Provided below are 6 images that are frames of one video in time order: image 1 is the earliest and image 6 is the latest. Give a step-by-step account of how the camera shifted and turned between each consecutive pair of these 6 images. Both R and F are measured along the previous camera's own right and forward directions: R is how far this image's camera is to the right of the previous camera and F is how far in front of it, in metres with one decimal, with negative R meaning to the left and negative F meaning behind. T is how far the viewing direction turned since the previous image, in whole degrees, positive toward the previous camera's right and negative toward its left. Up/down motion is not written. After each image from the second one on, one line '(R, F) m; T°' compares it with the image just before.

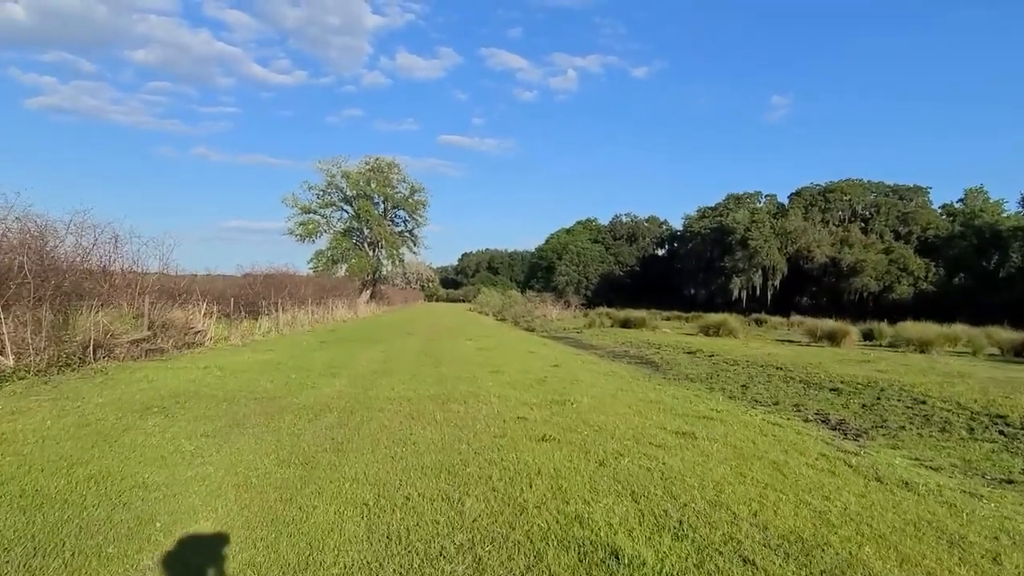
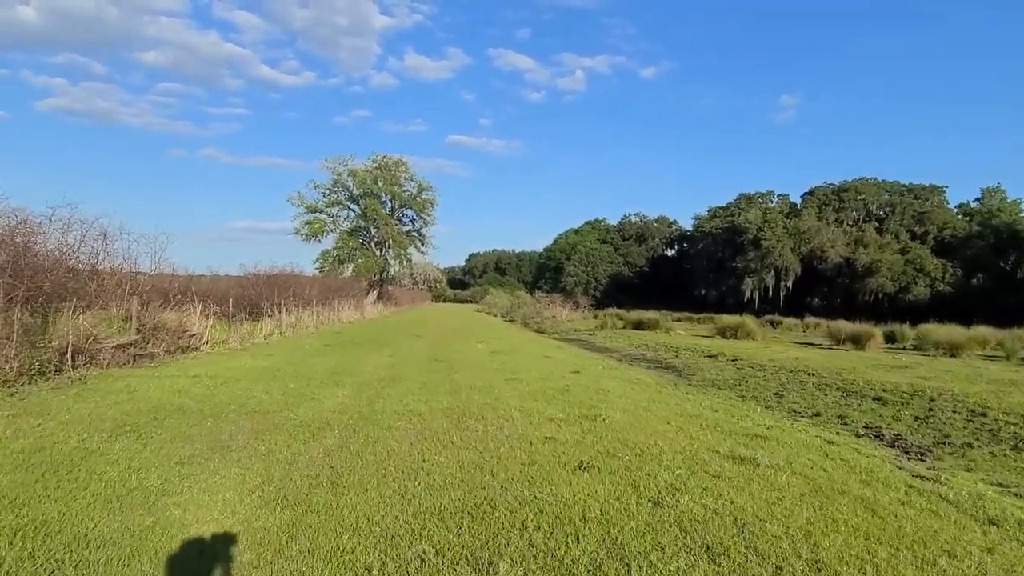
(-0.2, +1.2) m; -1°
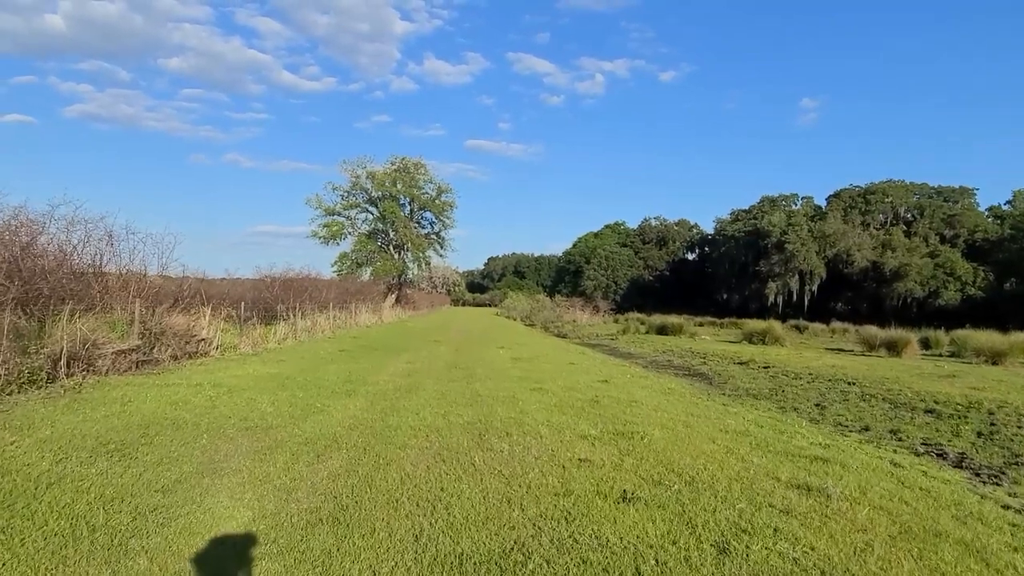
(-0.1, +0.9) m; -1°
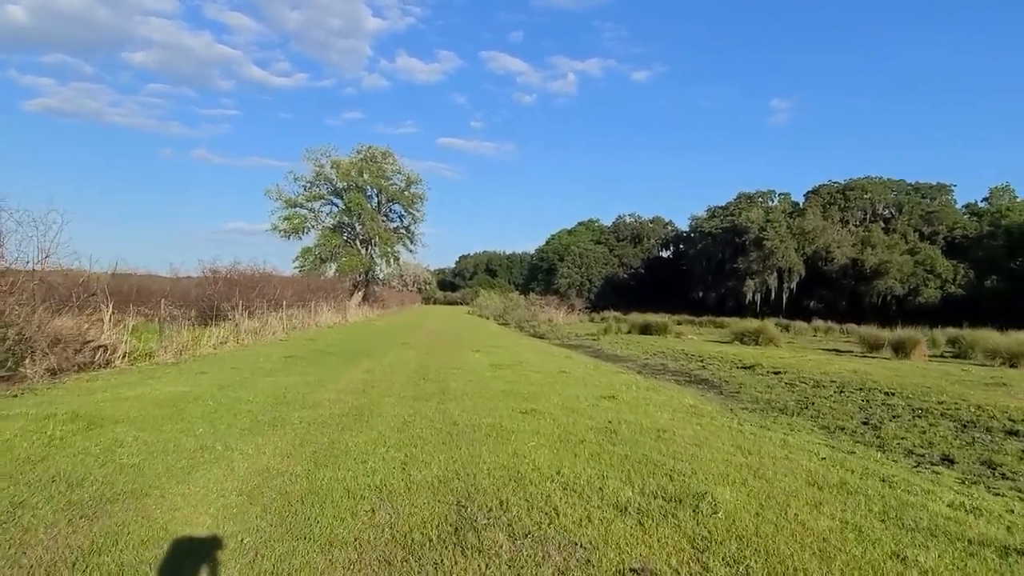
(-0.2, +3.1) m; +2°
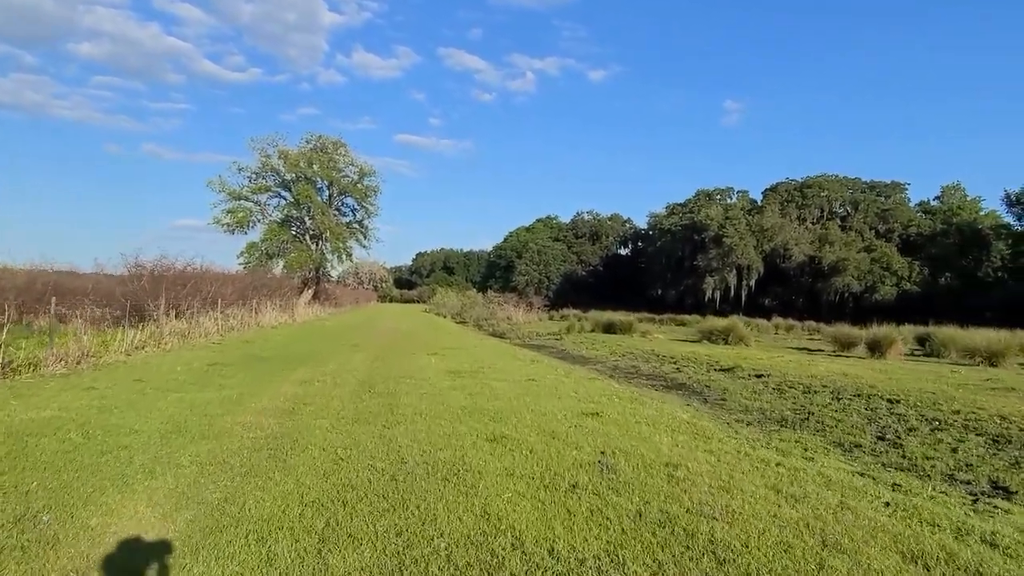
(-0.1, +2.1) m; +3°
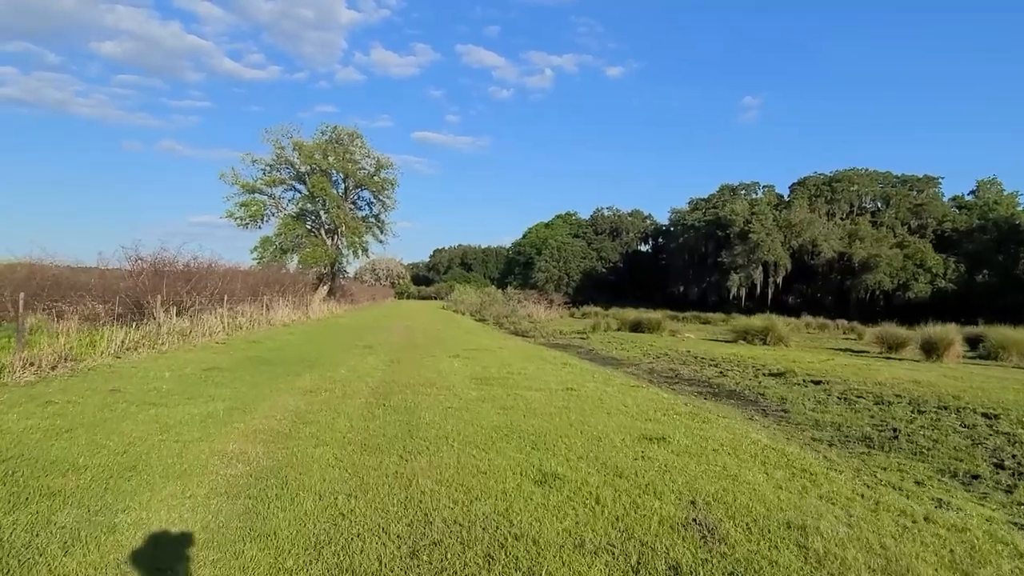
(-0.3, +1.8) m; -1°
